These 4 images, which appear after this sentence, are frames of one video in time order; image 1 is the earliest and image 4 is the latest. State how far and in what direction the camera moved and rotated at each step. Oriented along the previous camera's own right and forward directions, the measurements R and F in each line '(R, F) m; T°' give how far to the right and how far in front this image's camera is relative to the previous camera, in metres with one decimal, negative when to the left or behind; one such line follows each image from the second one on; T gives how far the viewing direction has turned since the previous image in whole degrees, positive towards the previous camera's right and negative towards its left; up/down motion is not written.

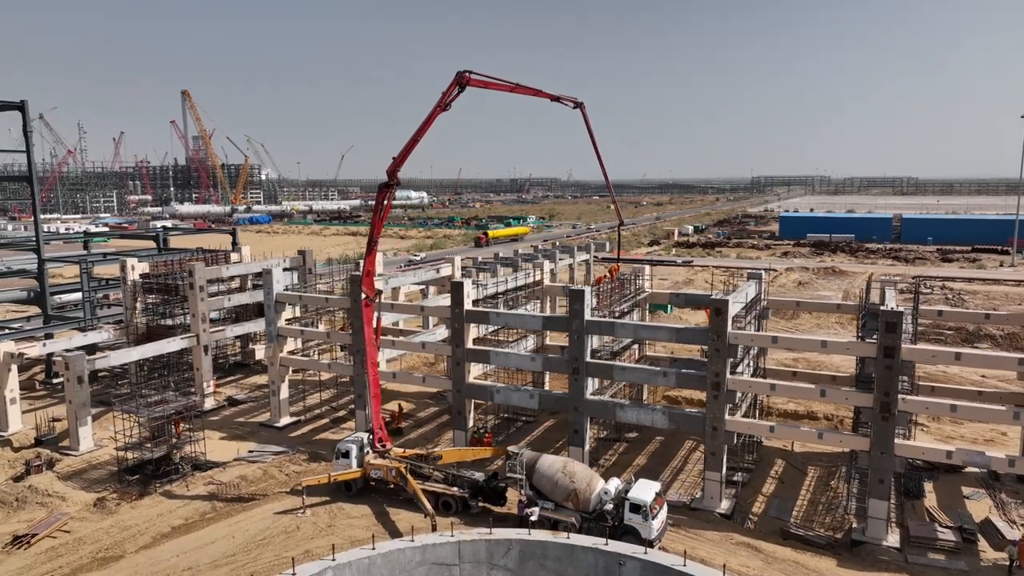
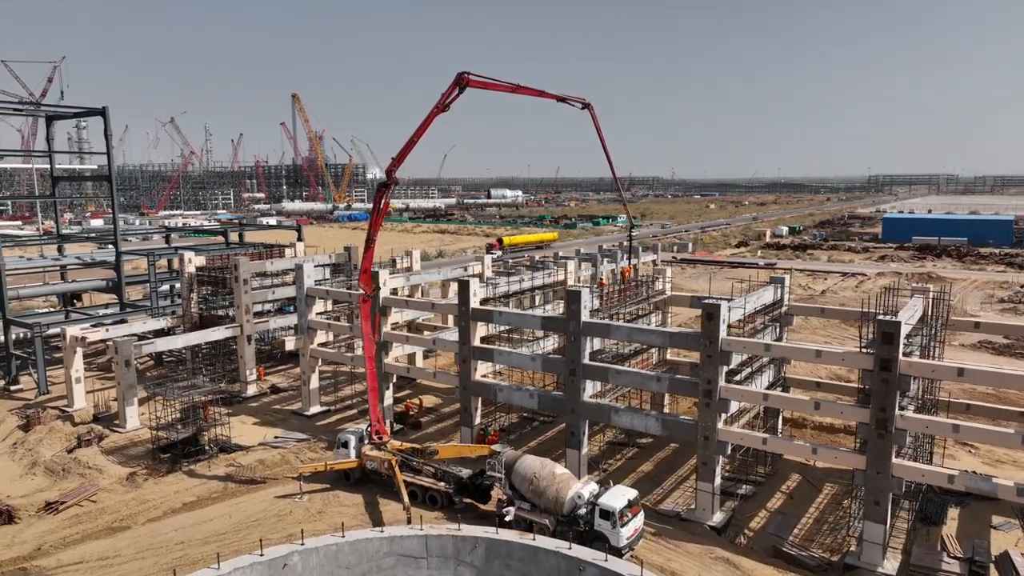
(+3.0, +0.2) m; -8°
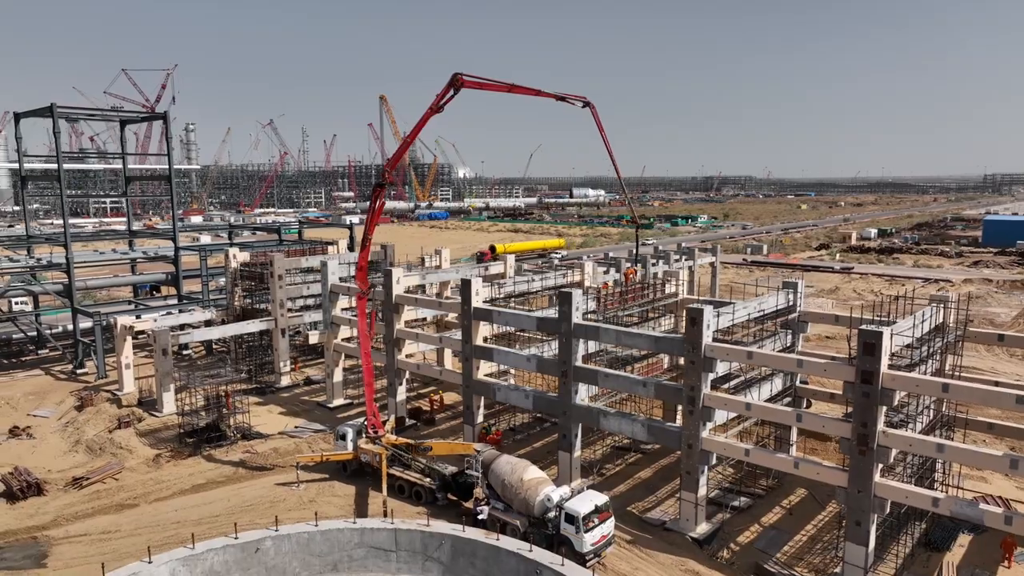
(+2.8, +0.1) m; -7°
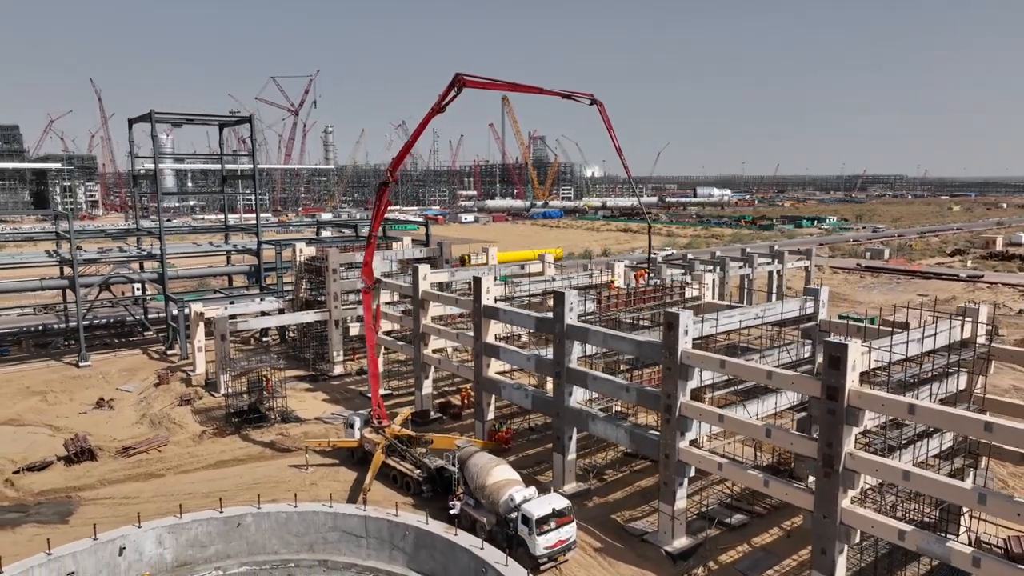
(+3.8, +0.3) m; -10°
